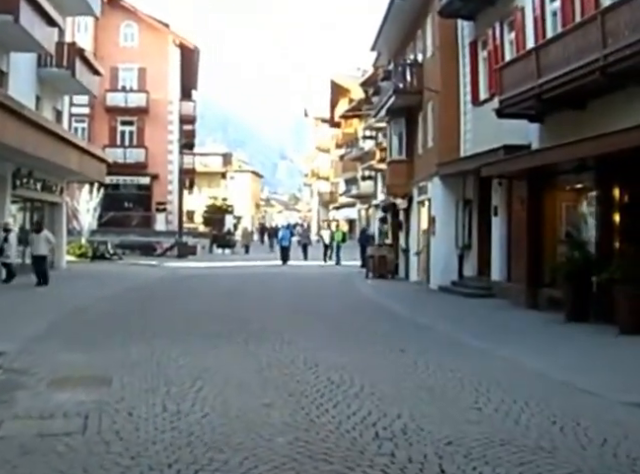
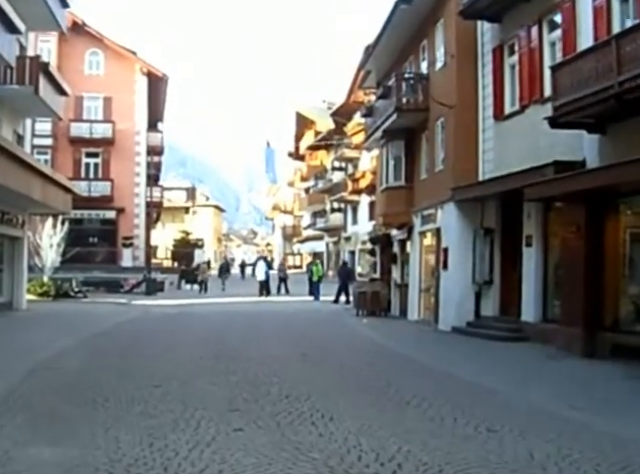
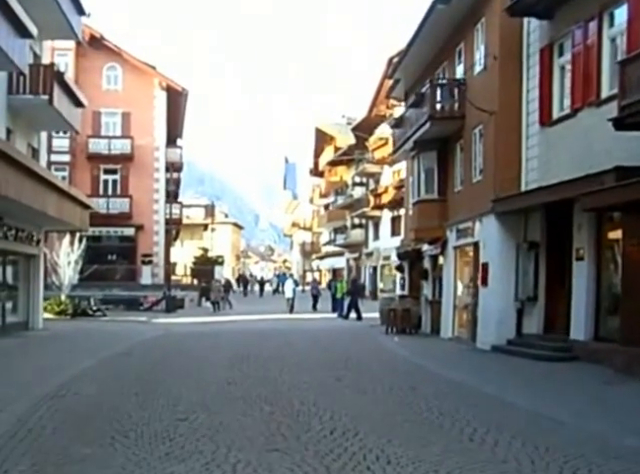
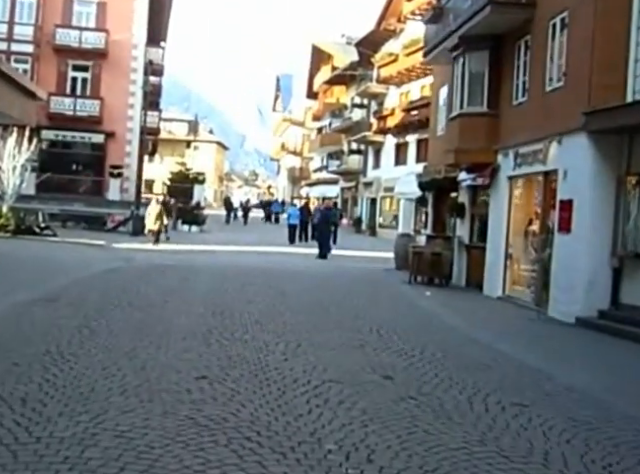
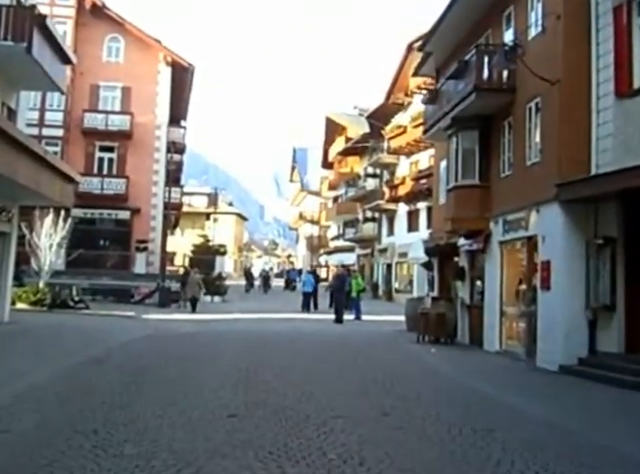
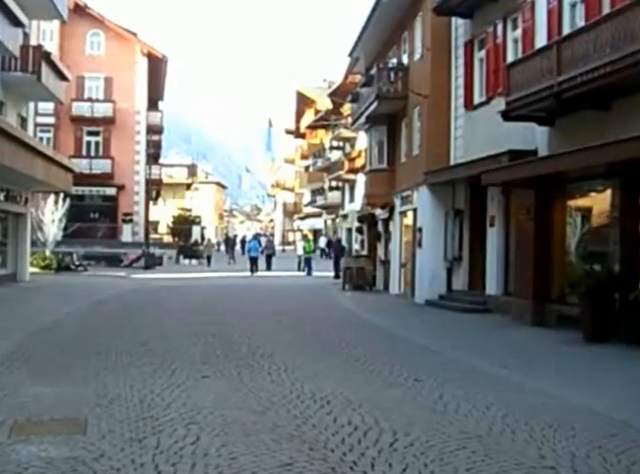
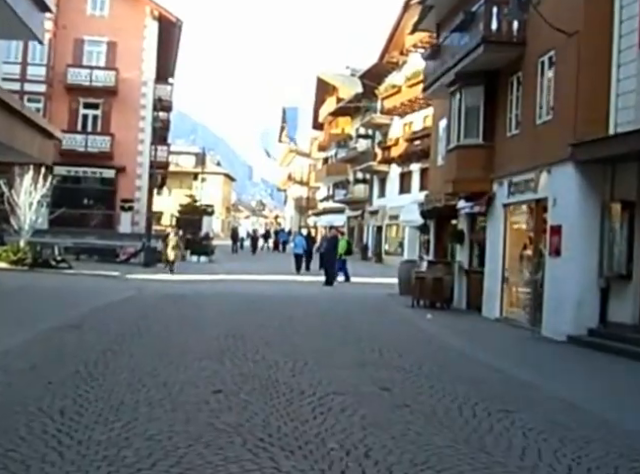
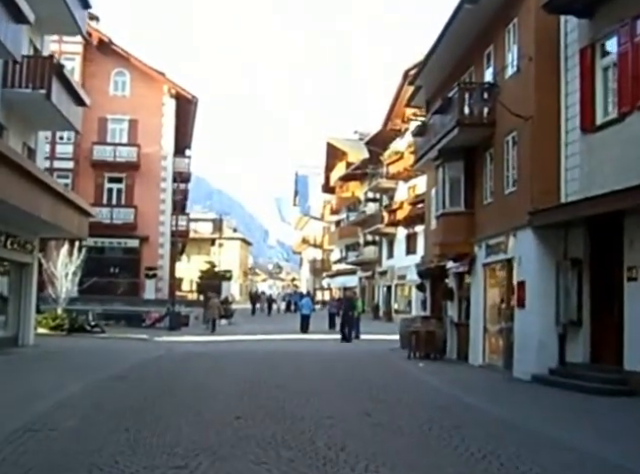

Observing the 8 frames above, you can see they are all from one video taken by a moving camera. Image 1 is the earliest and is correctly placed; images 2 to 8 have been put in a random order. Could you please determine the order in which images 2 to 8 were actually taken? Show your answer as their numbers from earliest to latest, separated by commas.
6, 2, 3, 8, 5, 7, 4
